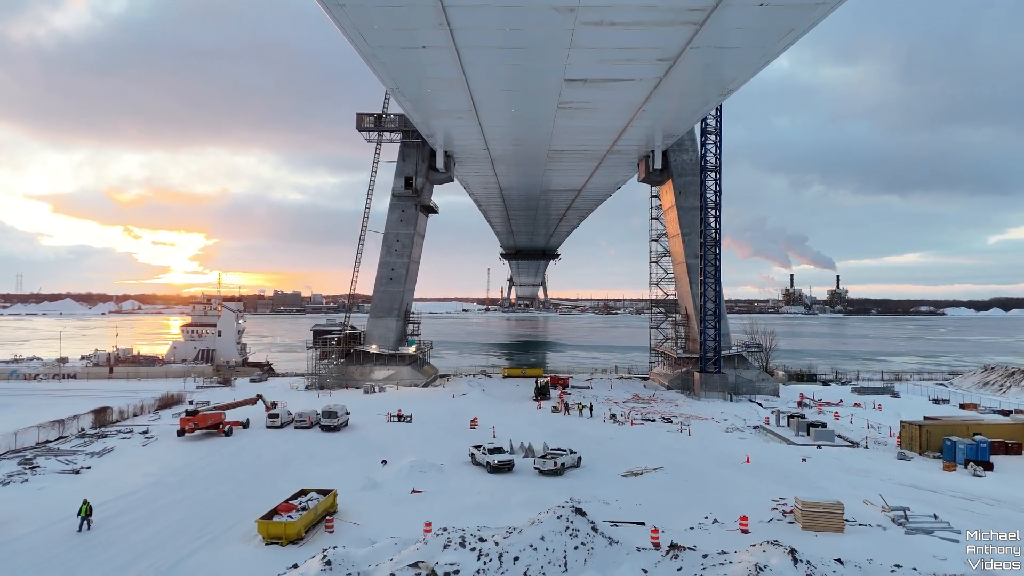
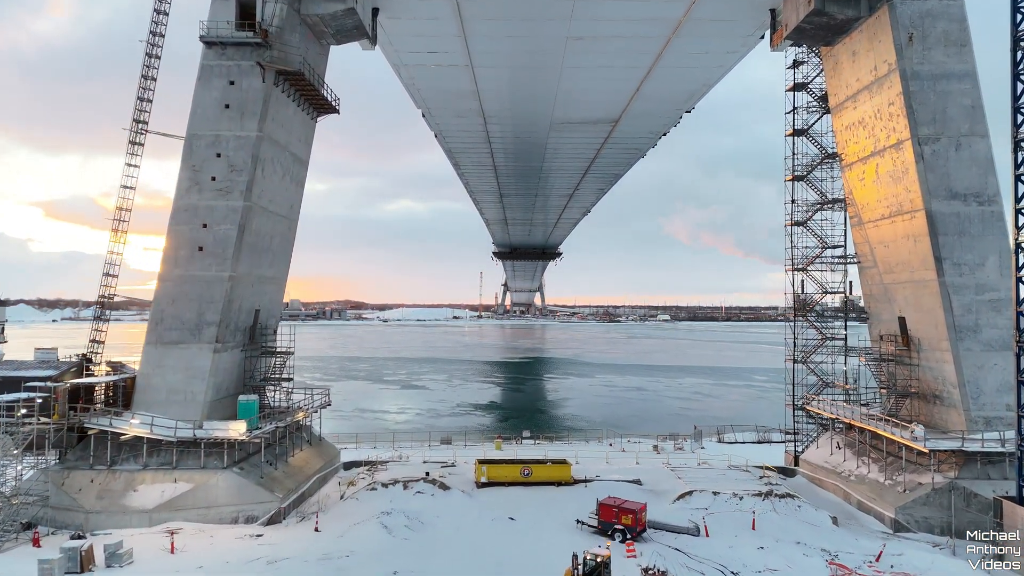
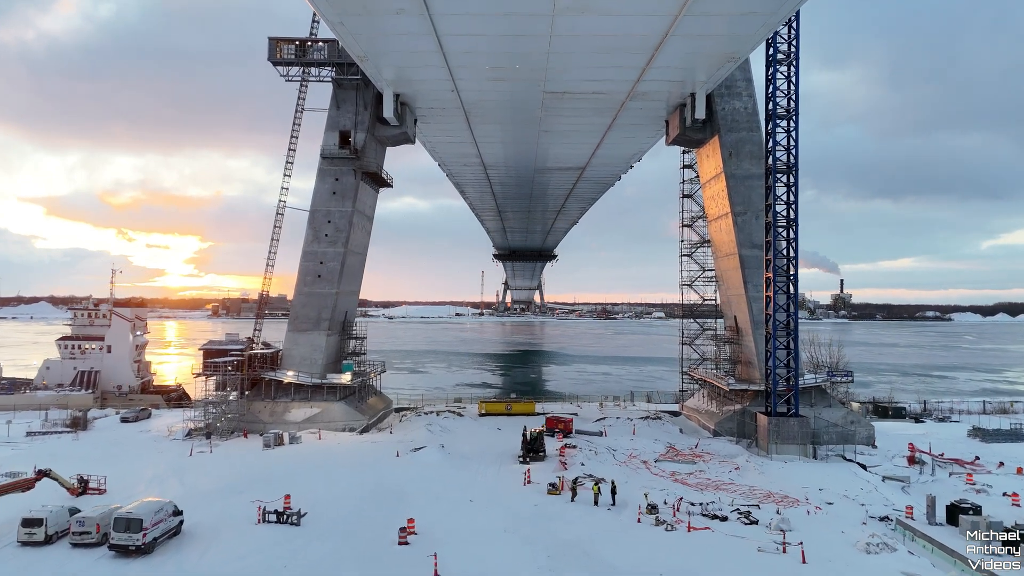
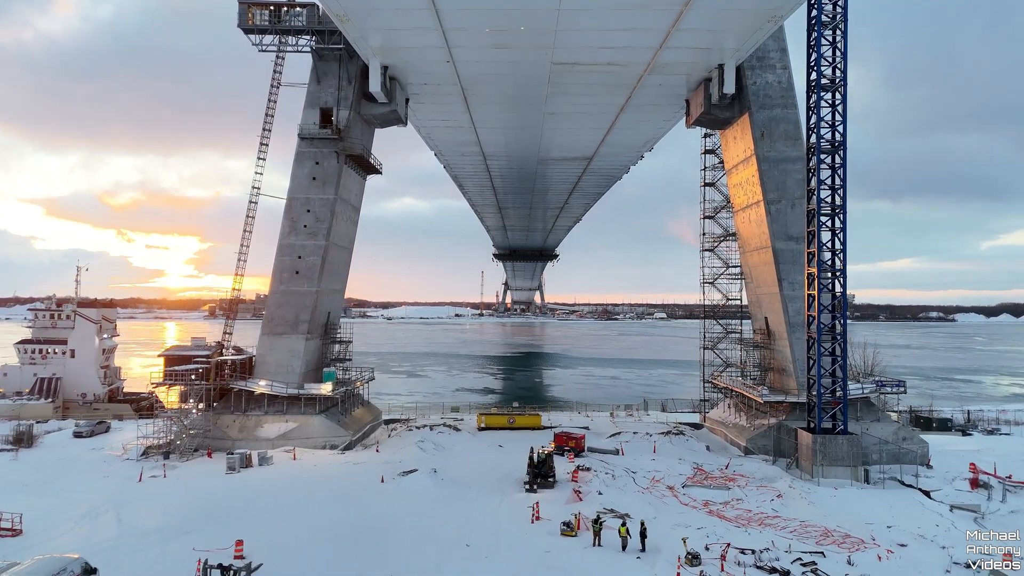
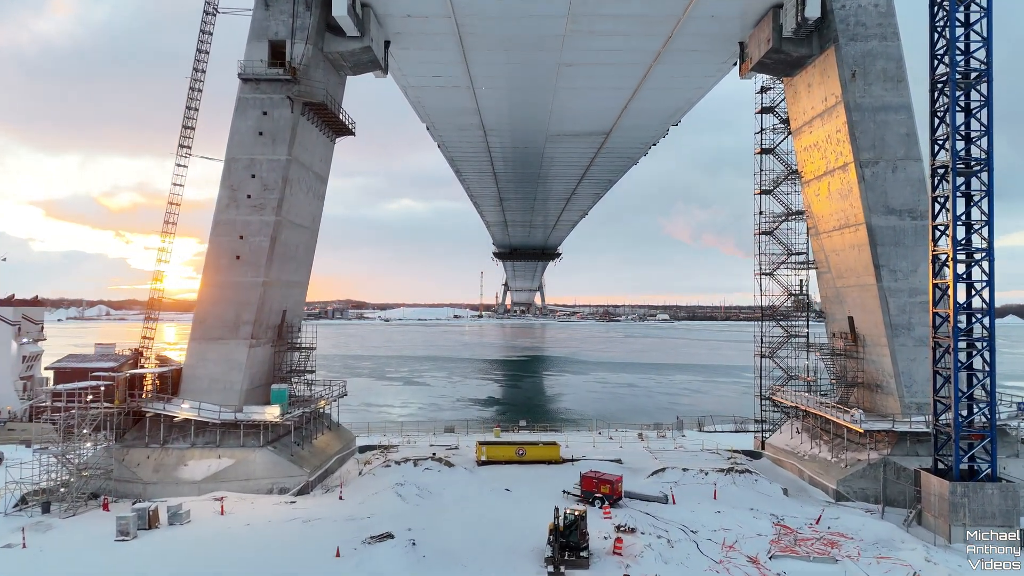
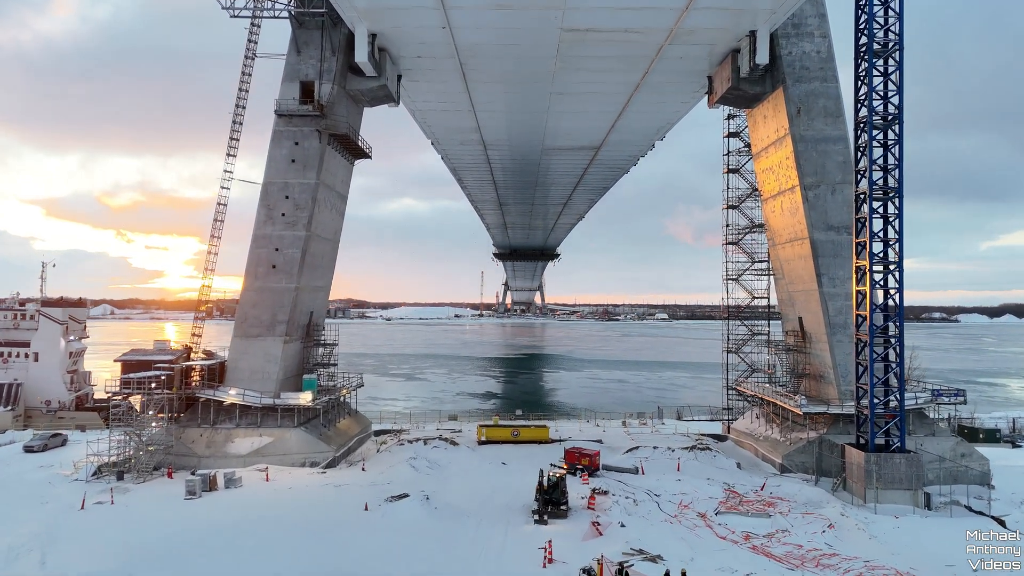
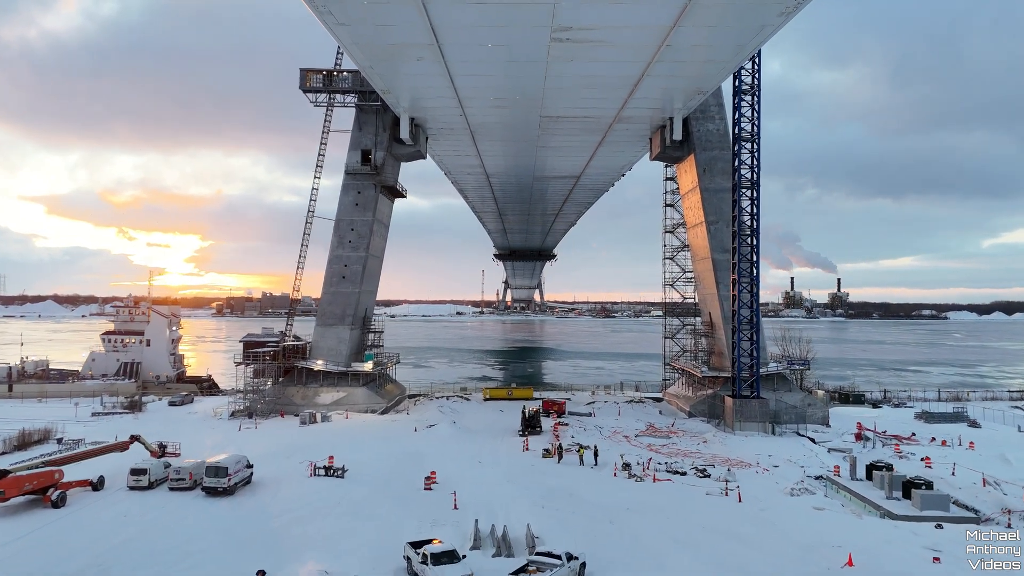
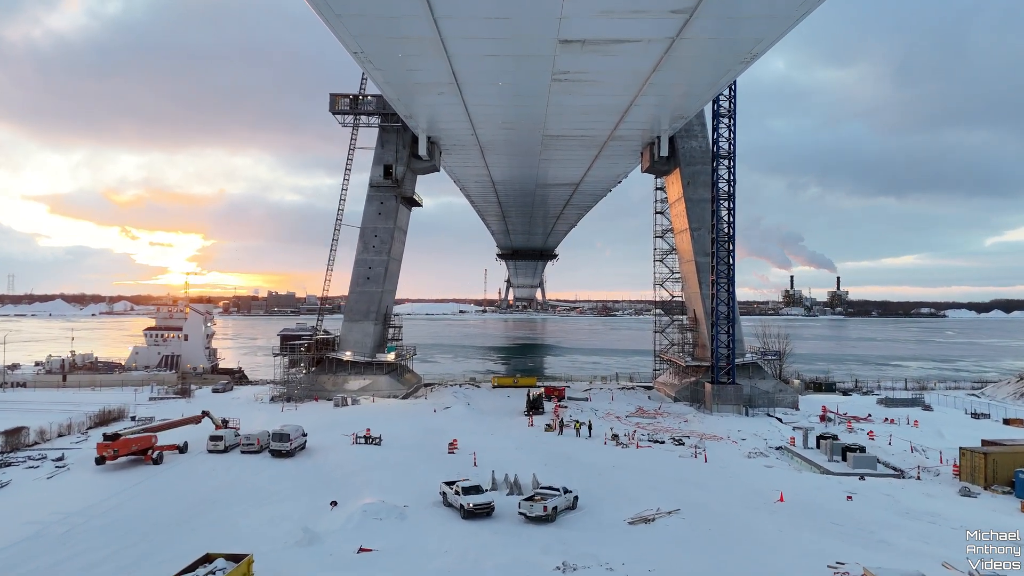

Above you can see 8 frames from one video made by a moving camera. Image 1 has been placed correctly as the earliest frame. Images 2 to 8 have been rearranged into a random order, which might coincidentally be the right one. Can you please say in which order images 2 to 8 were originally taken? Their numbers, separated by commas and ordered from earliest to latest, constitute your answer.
8, 7, 3, 4, 6, 5, 2
